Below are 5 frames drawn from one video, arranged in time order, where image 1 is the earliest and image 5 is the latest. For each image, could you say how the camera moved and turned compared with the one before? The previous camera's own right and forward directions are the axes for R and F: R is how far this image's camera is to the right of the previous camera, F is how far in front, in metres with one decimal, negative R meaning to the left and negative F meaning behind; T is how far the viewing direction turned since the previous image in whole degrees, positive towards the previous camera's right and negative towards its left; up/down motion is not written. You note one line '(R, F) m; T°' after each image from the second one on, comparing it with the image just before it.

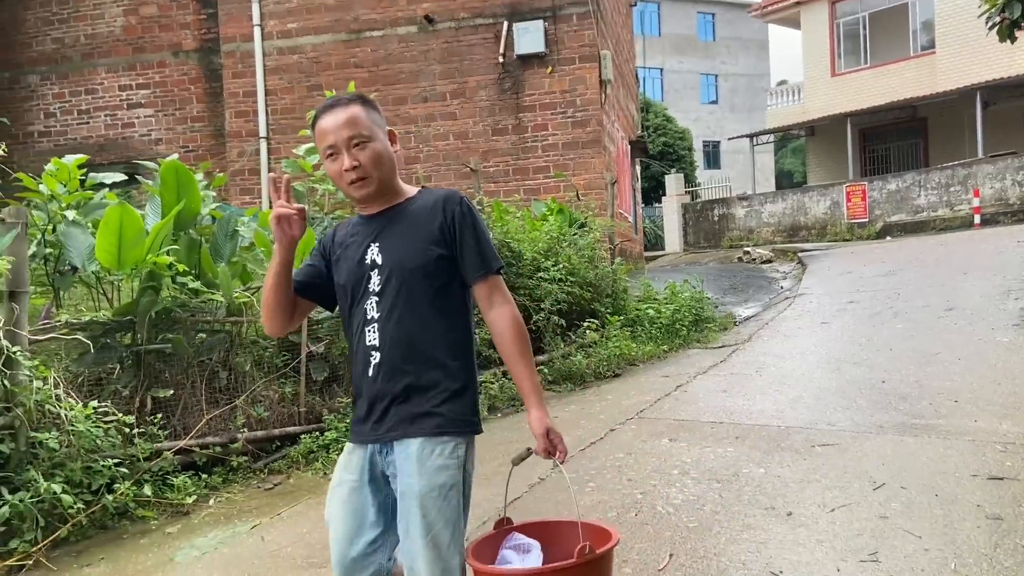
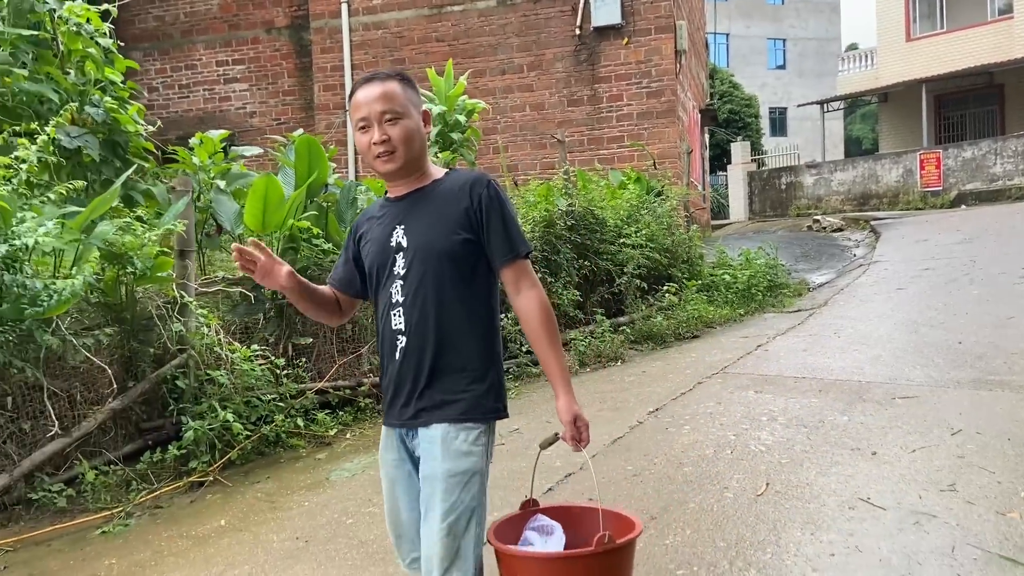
(-0.2, -0.4) m; -4°
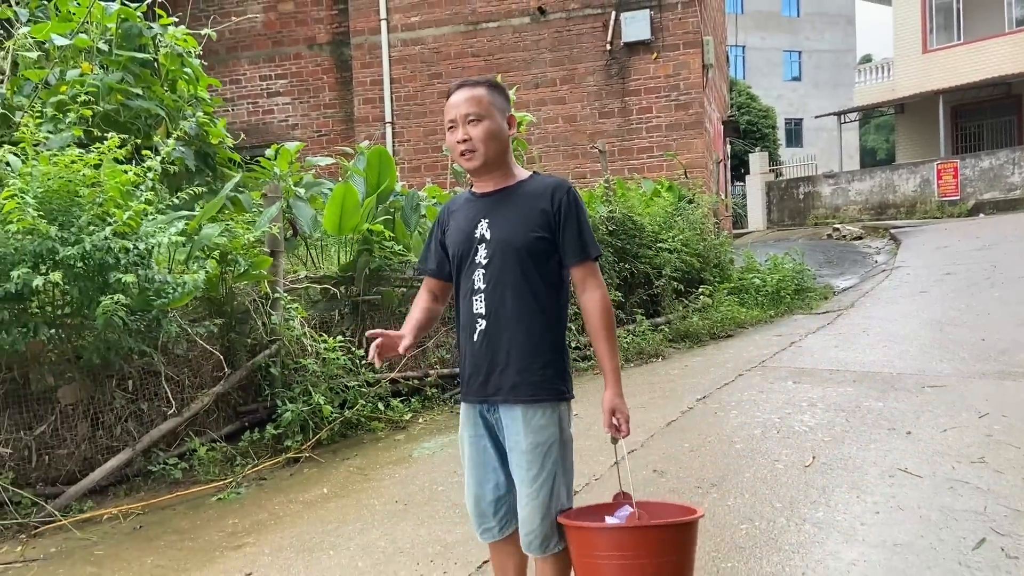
(-0.3, -0.4) m; -1°
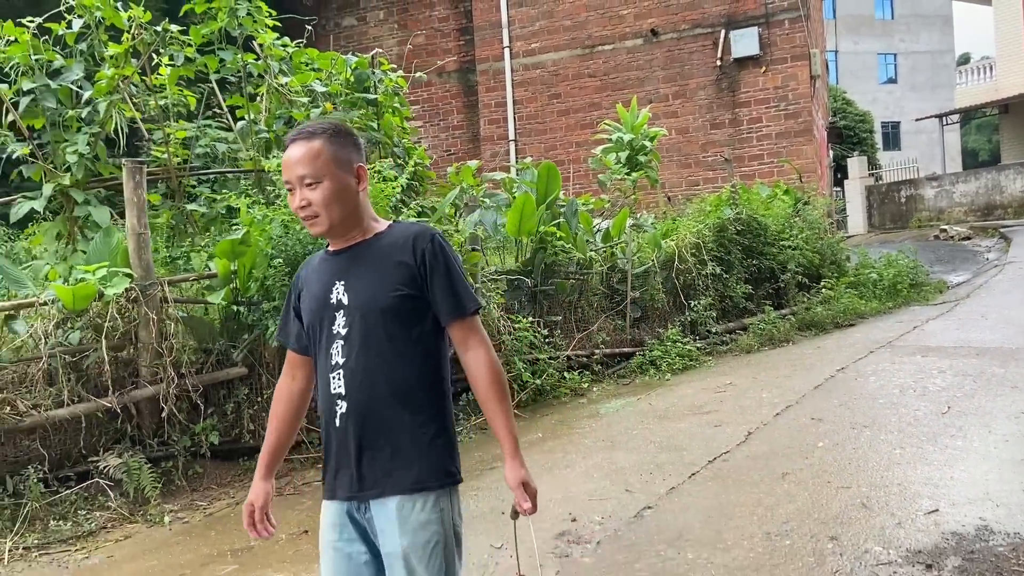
(-0.5, -0.9) m; -6°
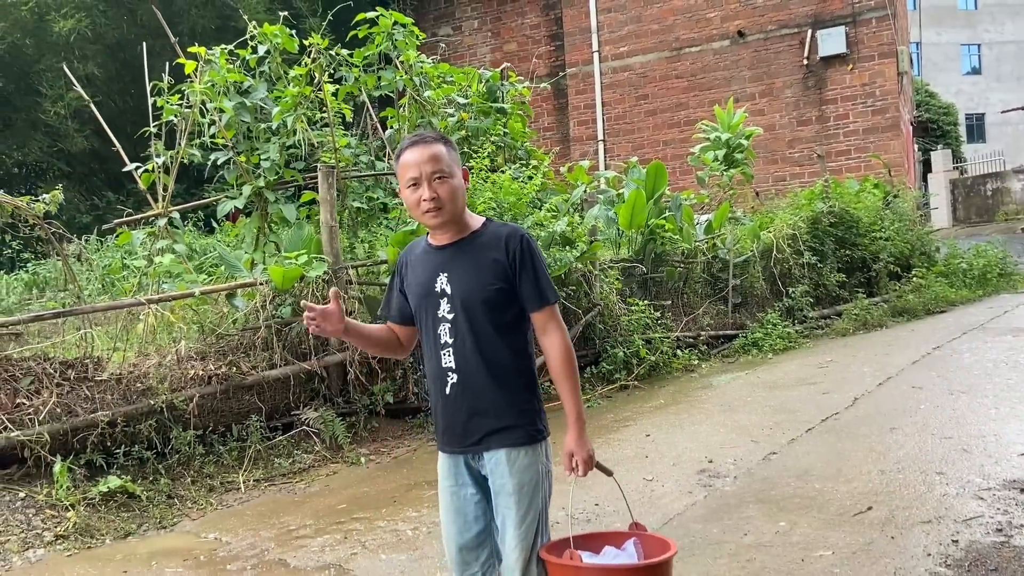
(-0.4, -0.7) m; -5°
